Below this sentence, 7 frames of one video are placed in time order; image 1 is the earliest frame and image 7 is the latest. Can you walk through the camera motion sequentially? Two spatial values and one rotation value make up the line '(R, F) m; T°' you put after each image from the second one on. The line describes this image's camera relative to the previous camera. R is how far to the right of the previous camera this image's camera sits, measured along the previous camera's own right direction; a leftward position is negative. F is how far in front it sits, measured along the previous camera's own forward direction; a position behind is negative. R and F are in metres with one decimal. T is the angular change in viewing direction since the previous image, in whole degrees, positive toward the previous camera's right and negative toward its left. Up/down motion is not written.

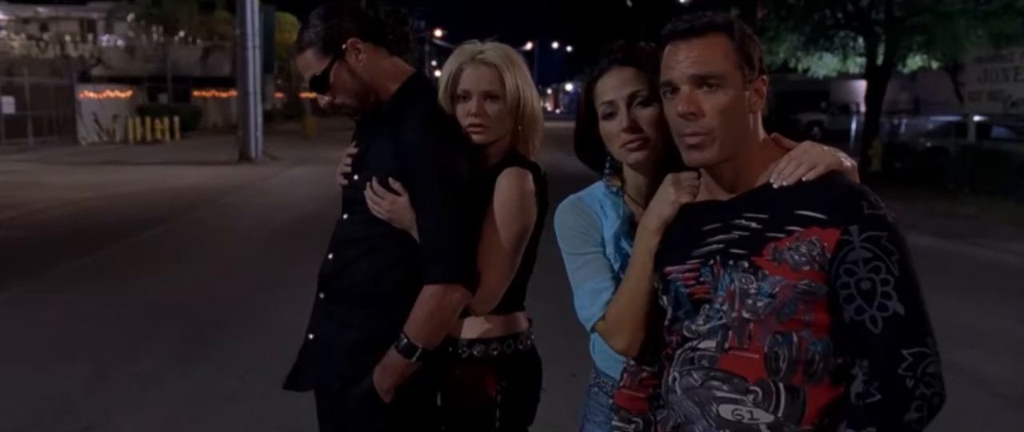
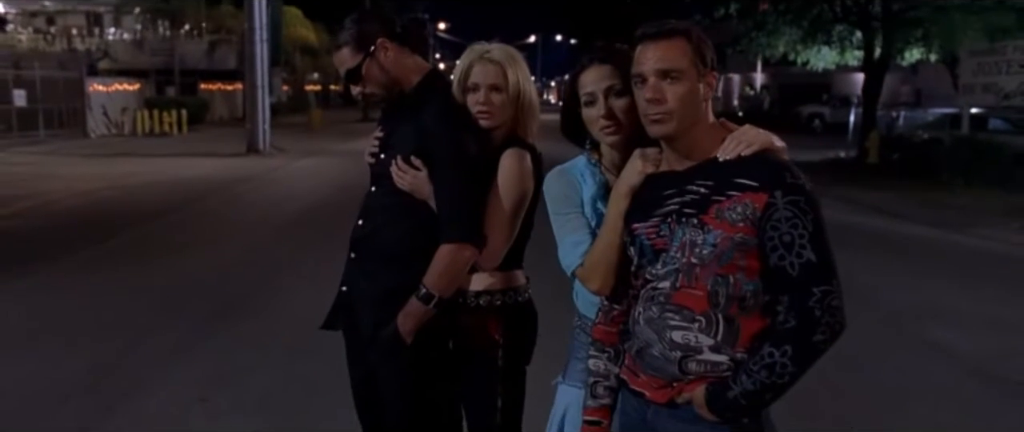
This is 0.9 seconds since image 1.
(0.0, -0.5) m; 0°
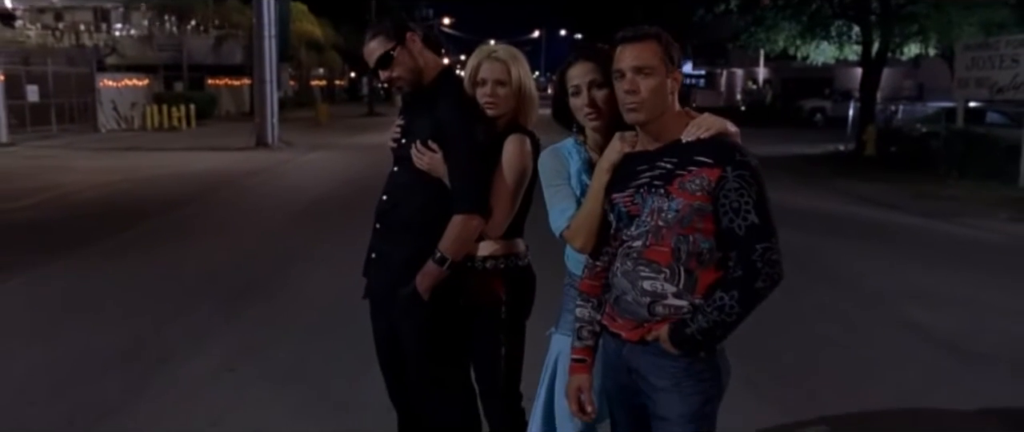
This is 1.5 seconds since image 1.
(0.0, -0.5) m; 0°
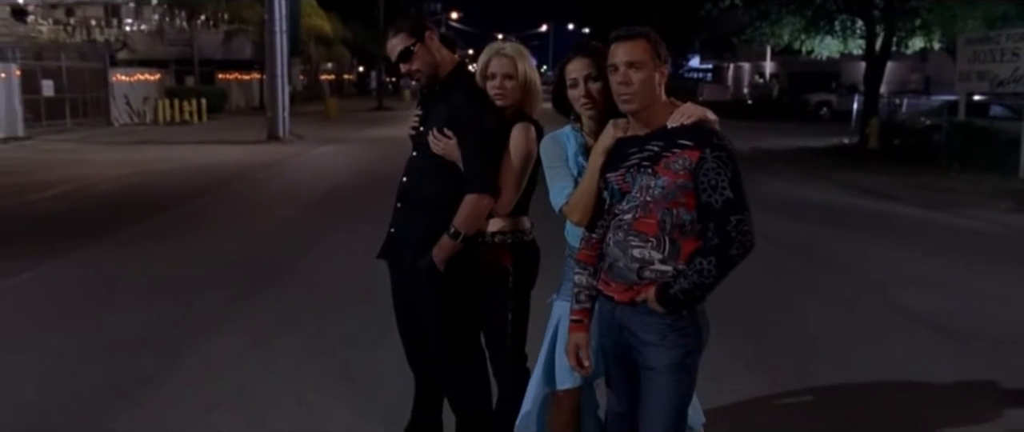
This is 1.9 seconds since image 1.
(0.0, -0.4) m; 0°
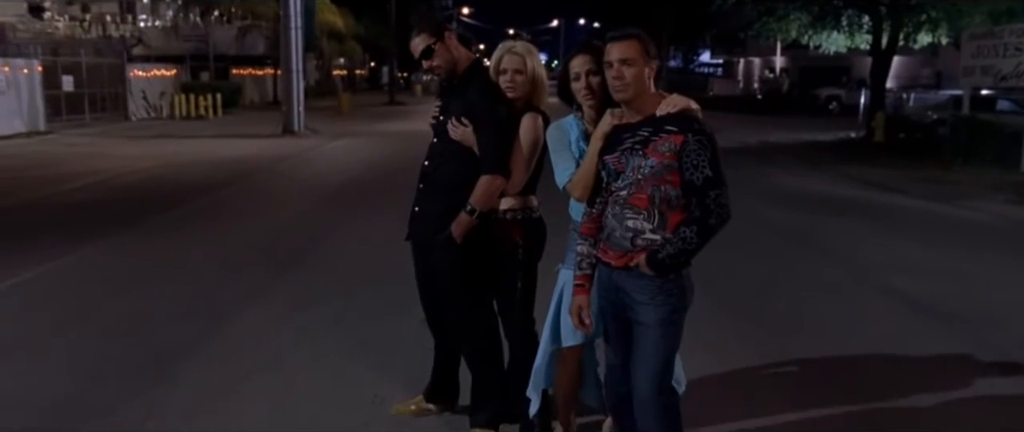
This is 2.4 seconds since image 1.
(0.0, -0.5) m; -1°
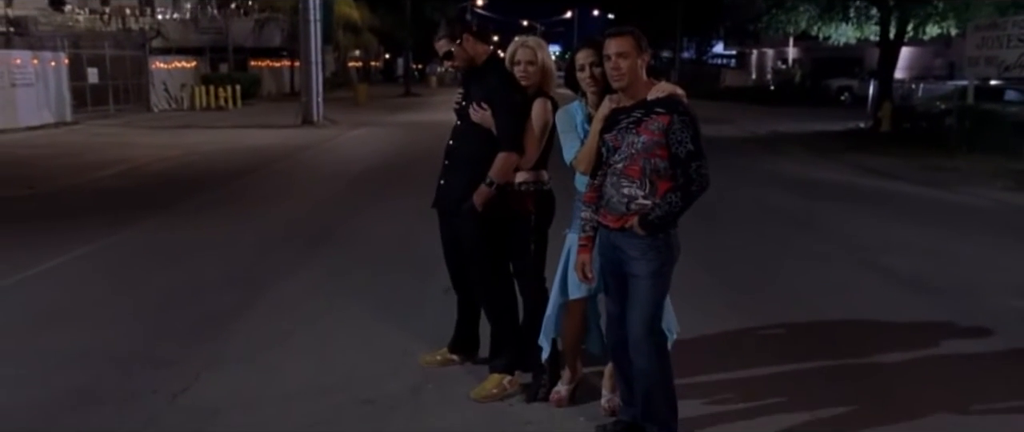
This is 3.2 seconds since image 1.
(0.0, -0.7) m; -1°
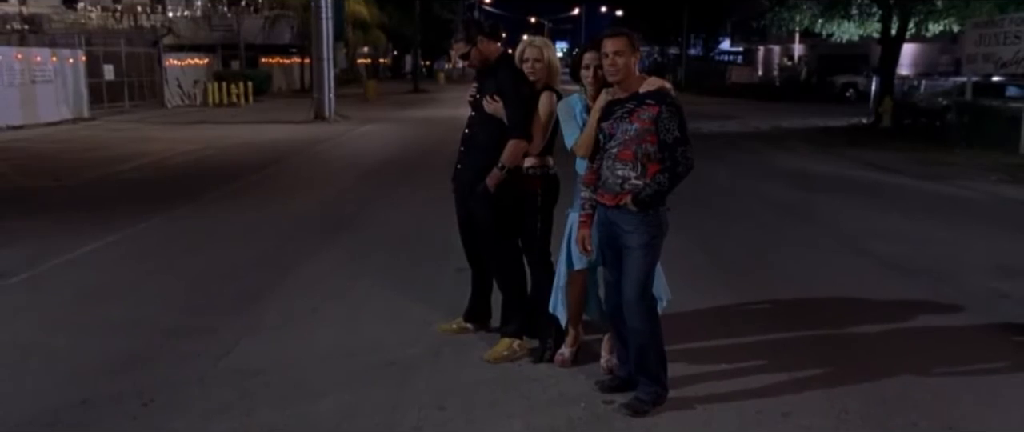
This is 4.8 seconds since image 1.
(0.0, -0.6) m; 0°
